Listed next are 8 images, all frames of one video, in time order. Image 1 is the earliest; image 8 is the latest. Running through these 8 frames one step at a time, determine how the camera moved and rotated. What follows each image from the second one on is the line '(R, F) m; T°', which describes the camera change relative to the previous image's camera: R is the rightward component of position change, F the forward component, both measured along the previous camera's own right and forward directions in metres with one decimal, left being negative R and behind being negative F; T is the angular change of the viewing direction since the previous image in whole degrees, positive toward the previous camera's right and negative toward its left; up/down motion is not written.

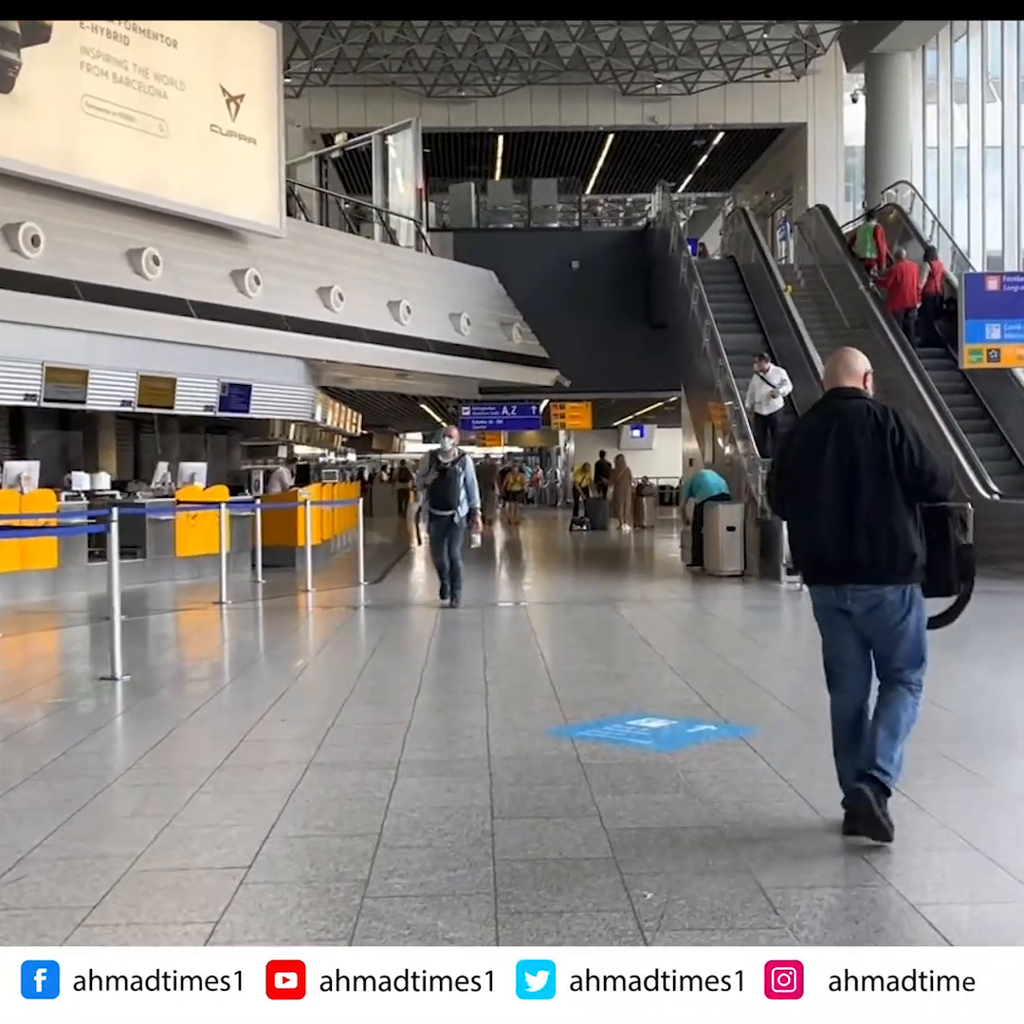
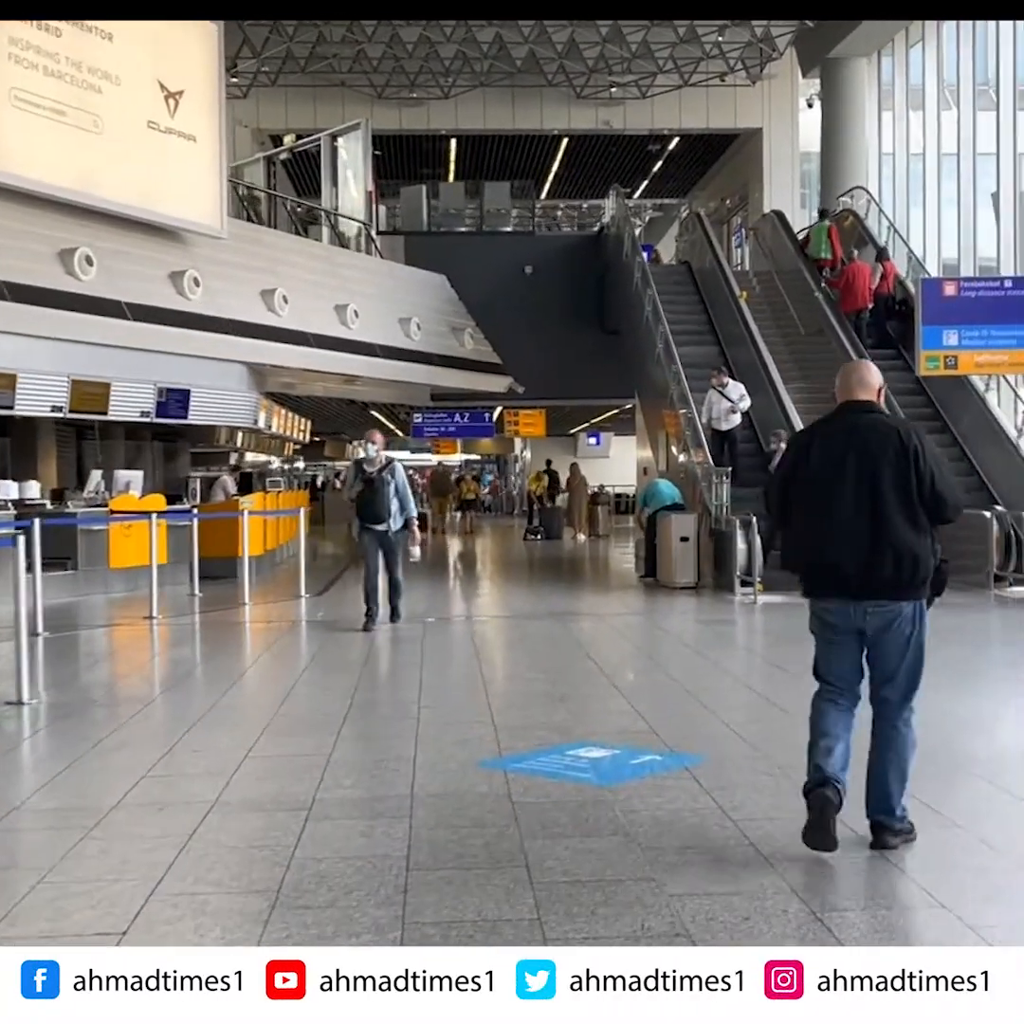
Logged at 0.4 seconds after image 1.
(+0.1, +0.4) m; +2°
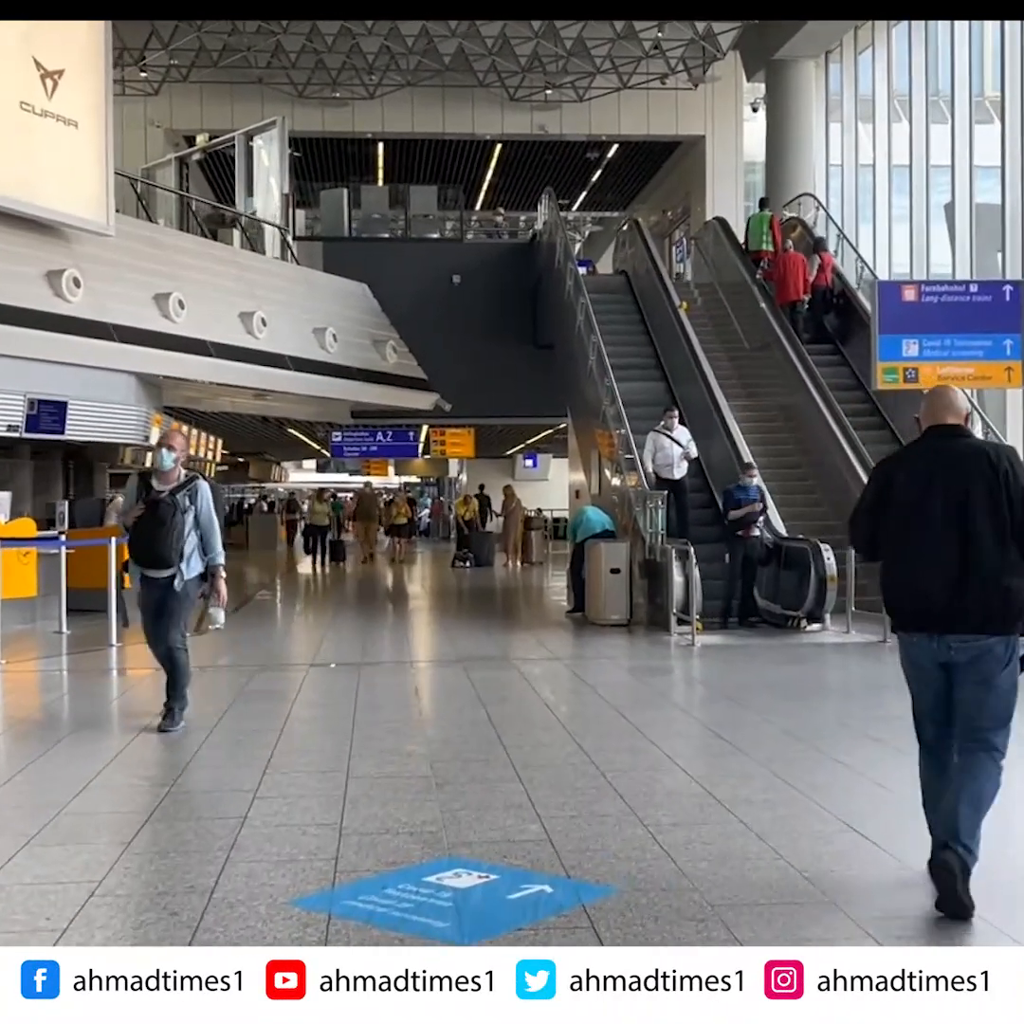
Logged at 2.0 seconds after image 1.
(+0.3, +1.4) m; +2°
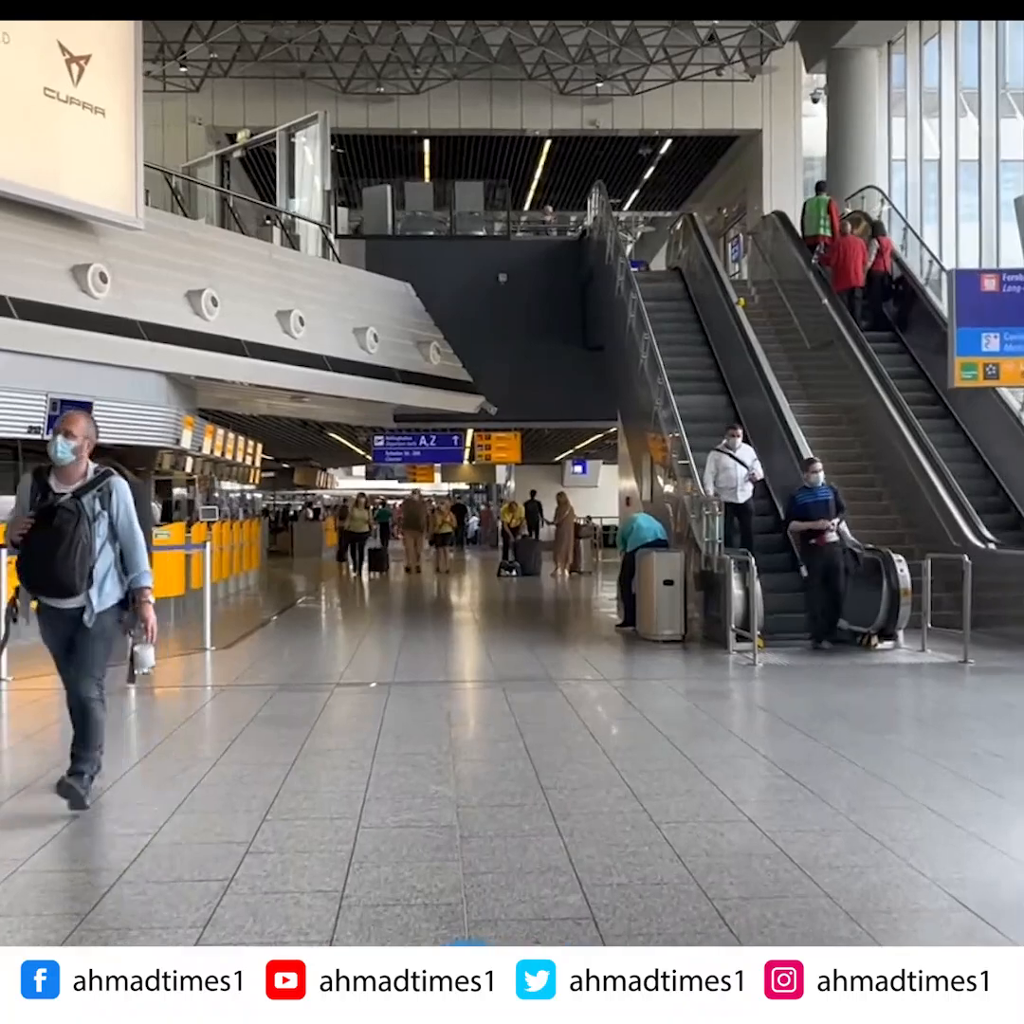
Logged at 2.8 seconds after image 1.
(0.0, +0.7) m; -2°
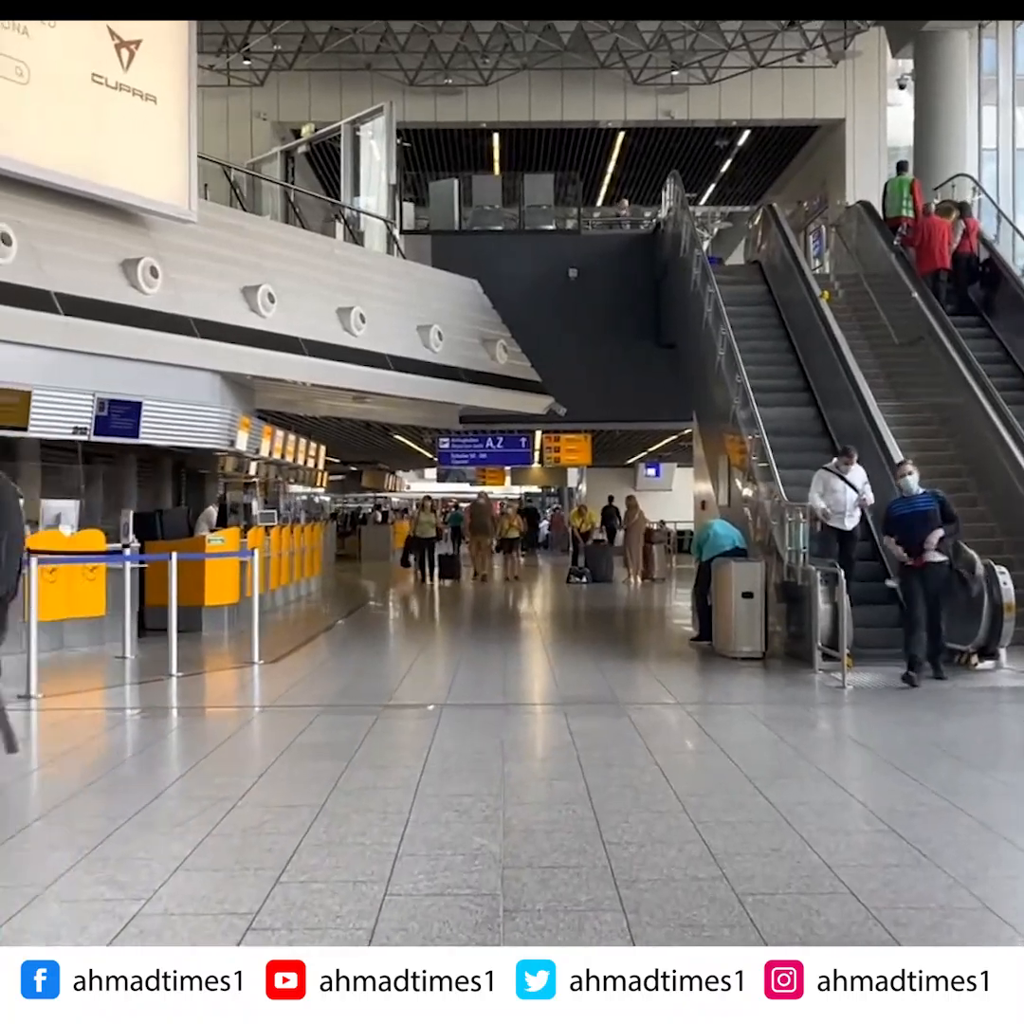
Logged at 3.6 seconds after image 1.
(+0.1, +0.7) m; -3°
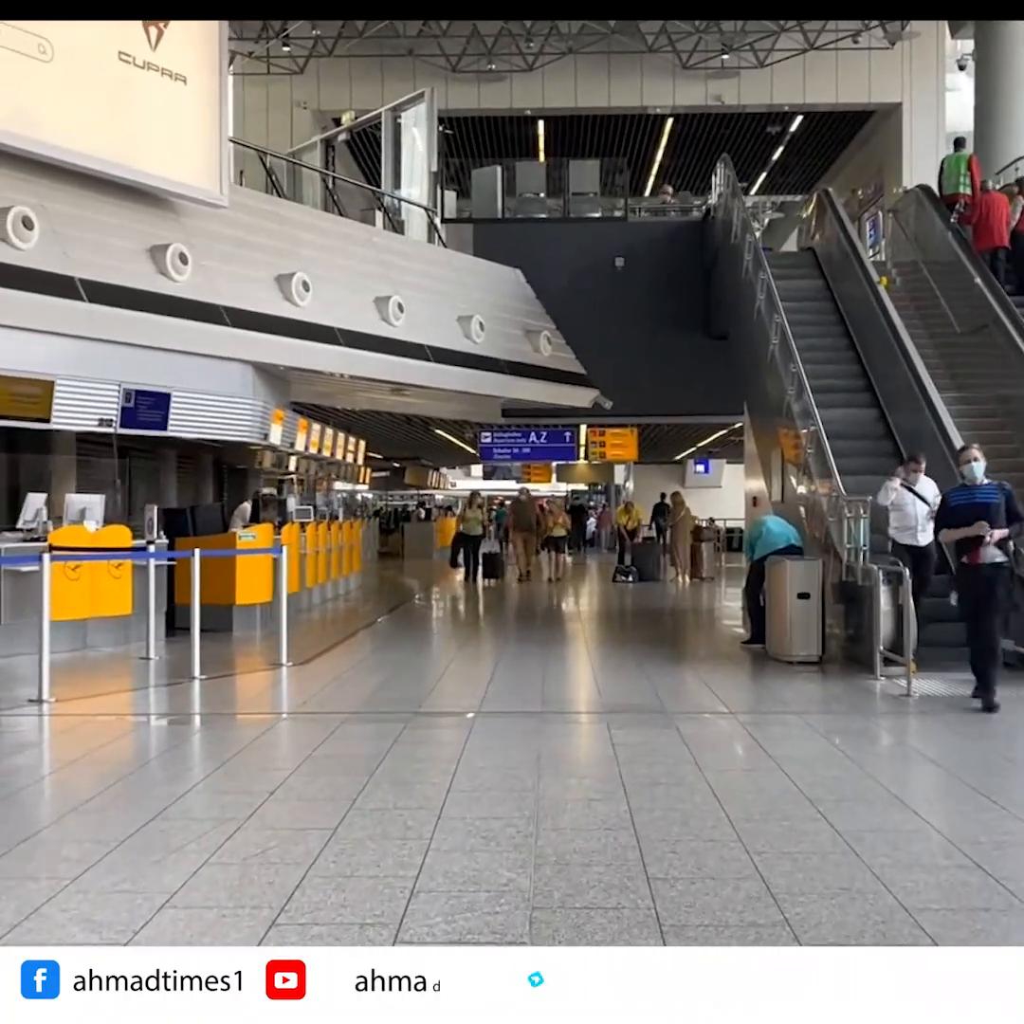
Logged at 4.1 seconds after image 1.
(0.0, +0.5) m; -2°
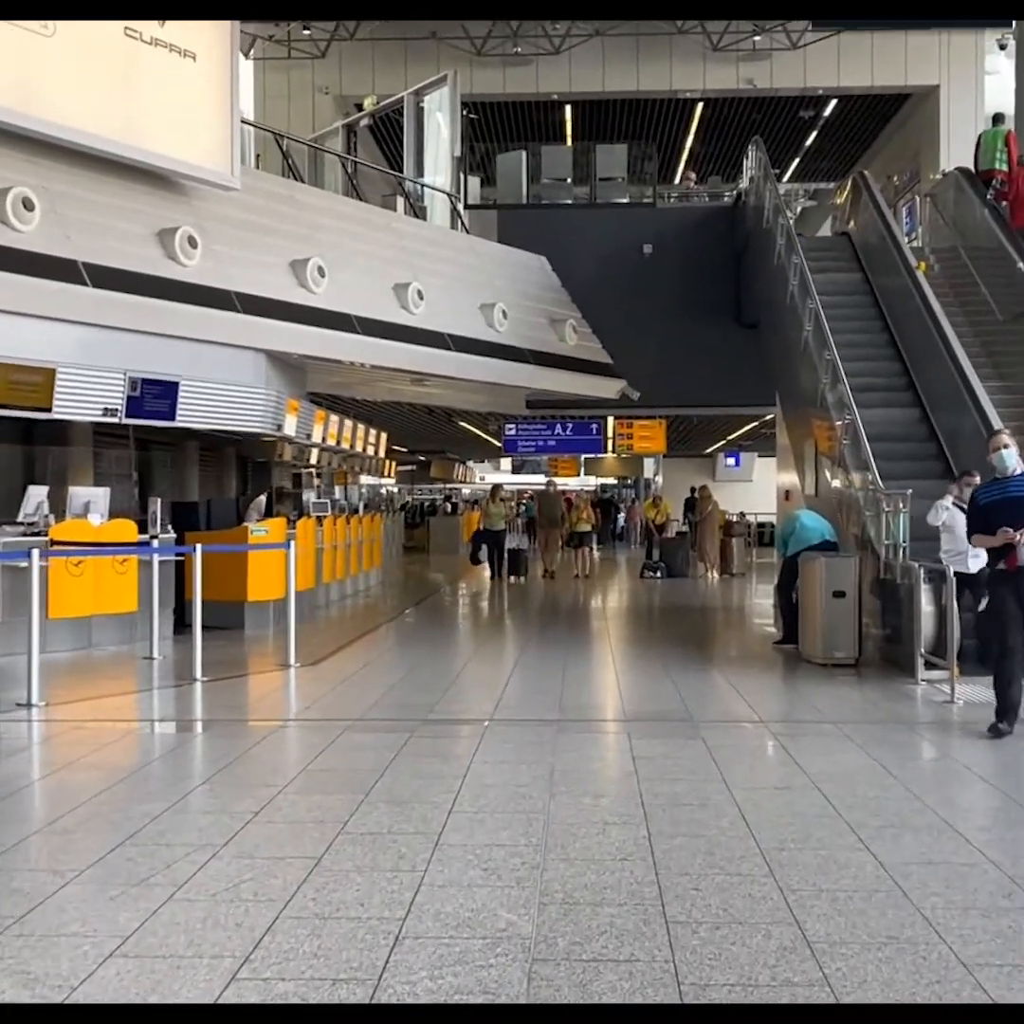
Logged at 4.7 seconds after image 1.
(+0.1, +0.5) m; -1°
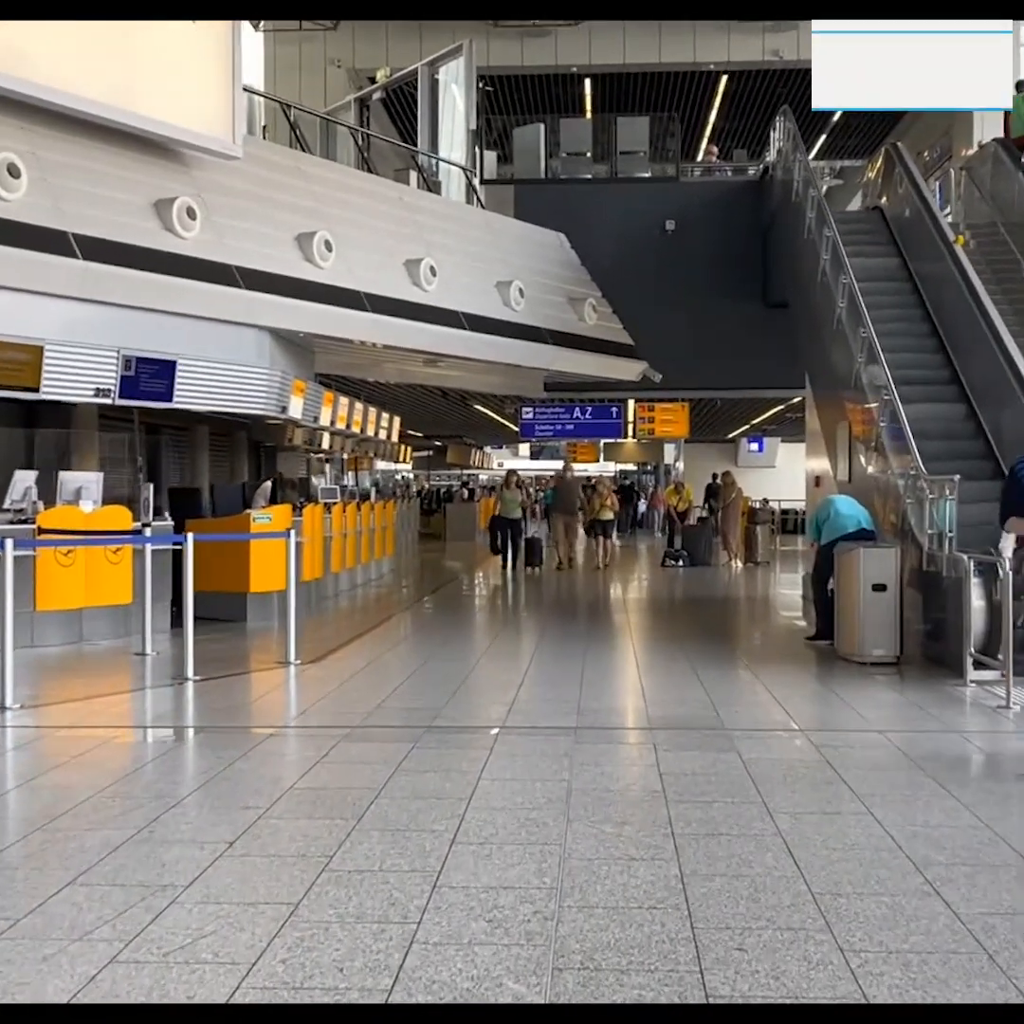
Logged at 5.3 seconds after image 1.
(0.0, +0.6) m; -1°
